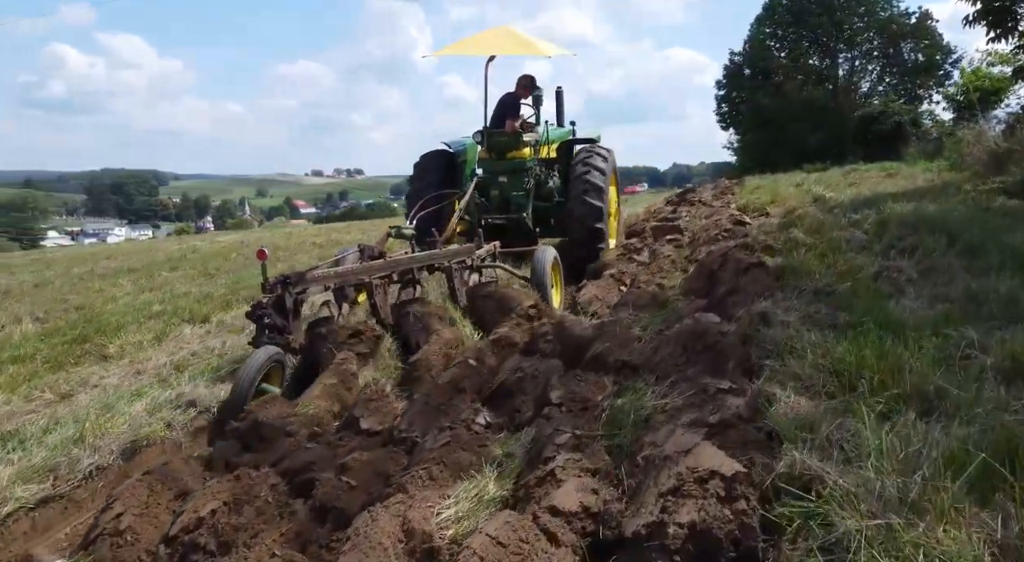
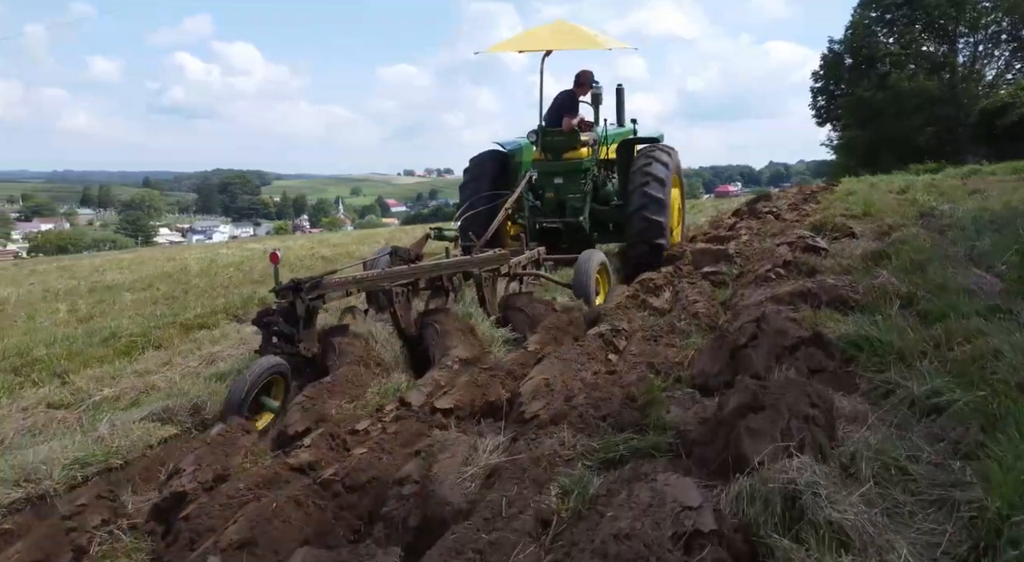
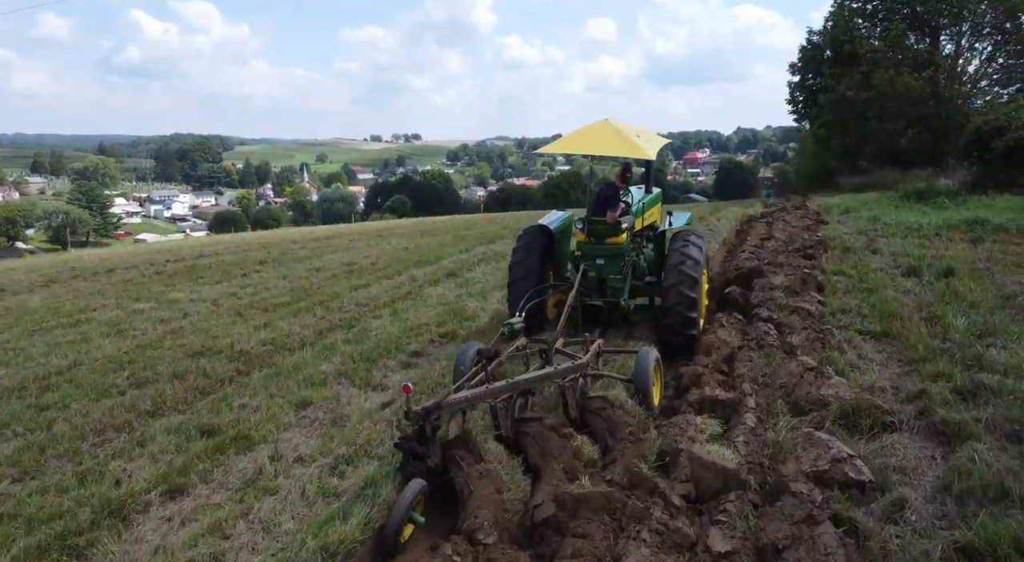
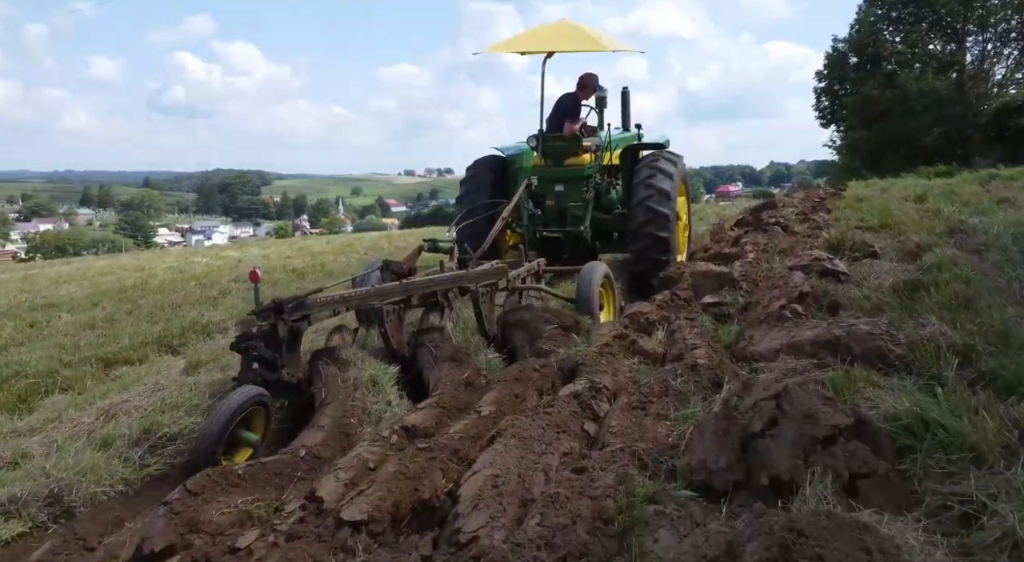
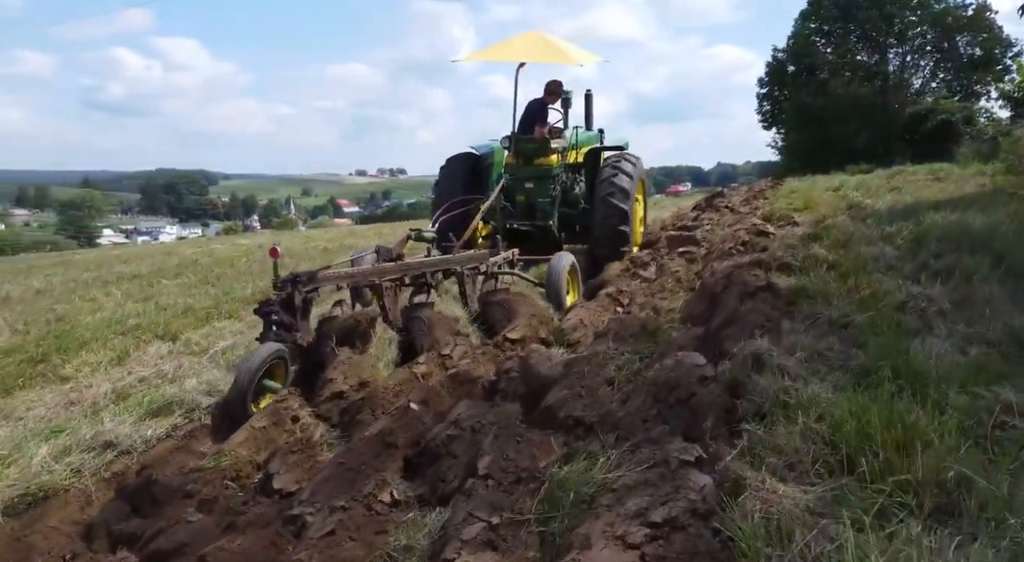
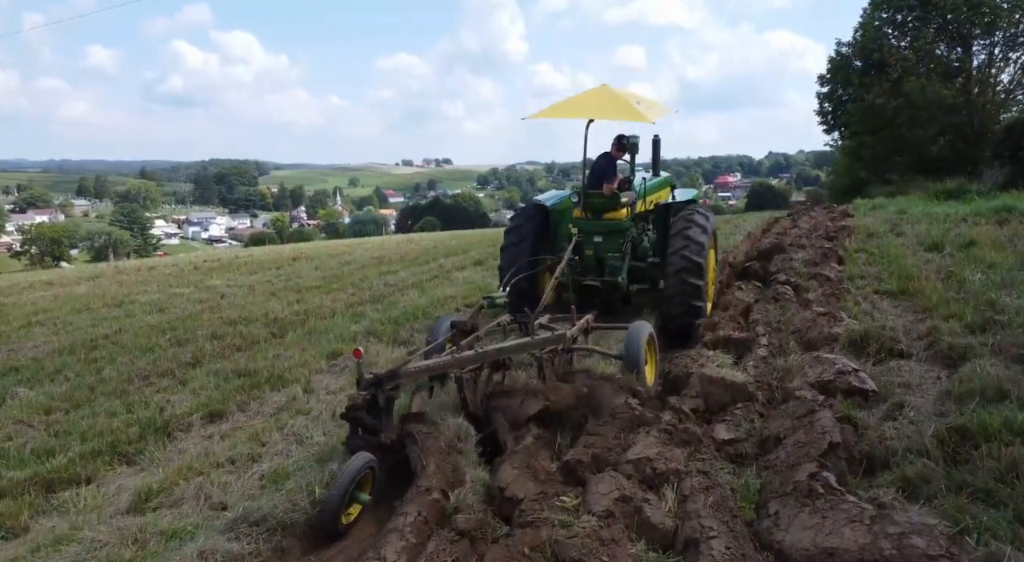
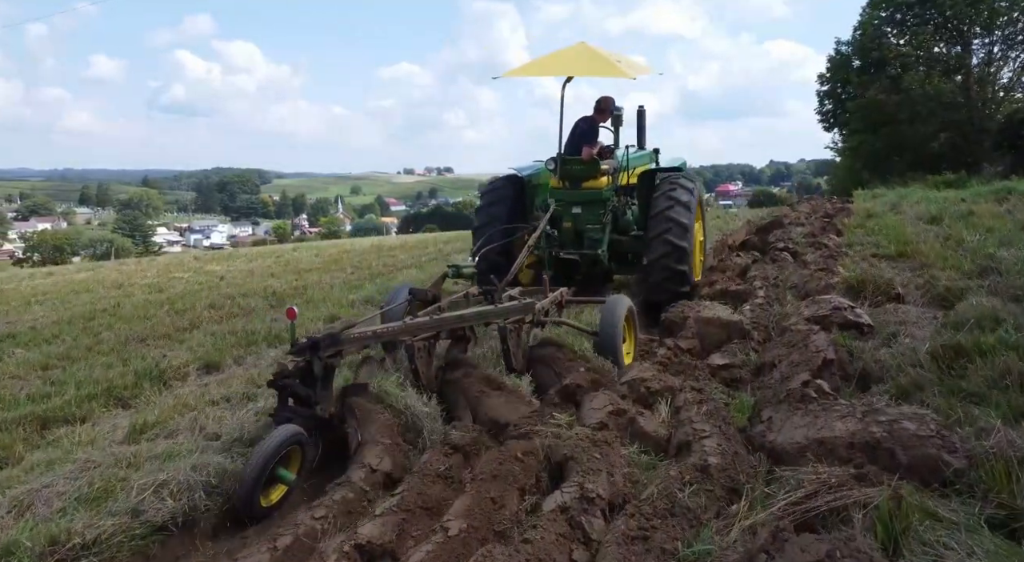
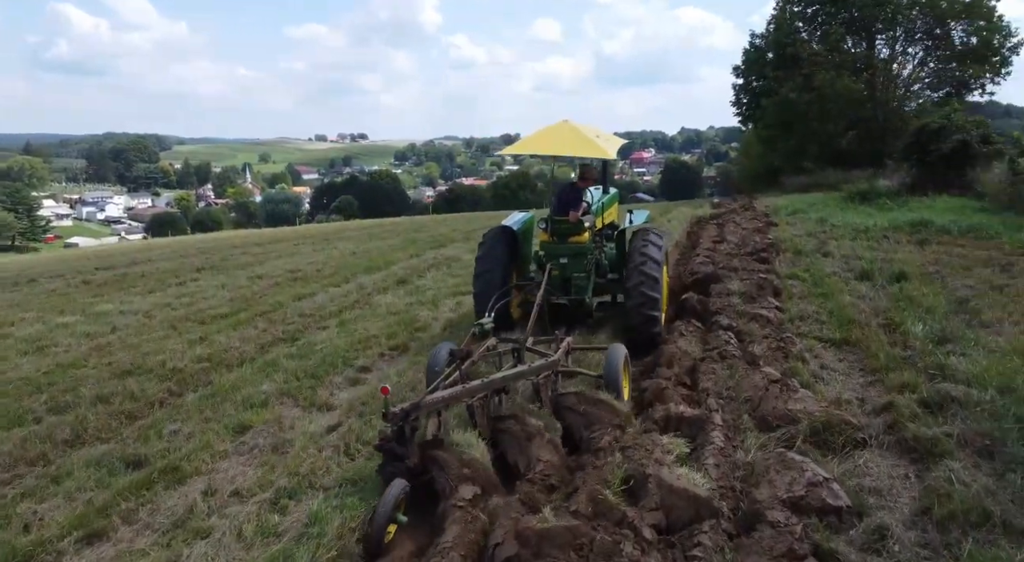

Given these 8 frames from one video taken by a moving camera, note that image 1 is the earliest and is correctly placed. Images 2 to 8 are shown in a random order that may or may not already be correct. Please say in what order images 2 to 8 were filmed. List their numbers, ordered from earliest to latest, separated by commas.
5, 2, 4, 7, 6, 3, 8
